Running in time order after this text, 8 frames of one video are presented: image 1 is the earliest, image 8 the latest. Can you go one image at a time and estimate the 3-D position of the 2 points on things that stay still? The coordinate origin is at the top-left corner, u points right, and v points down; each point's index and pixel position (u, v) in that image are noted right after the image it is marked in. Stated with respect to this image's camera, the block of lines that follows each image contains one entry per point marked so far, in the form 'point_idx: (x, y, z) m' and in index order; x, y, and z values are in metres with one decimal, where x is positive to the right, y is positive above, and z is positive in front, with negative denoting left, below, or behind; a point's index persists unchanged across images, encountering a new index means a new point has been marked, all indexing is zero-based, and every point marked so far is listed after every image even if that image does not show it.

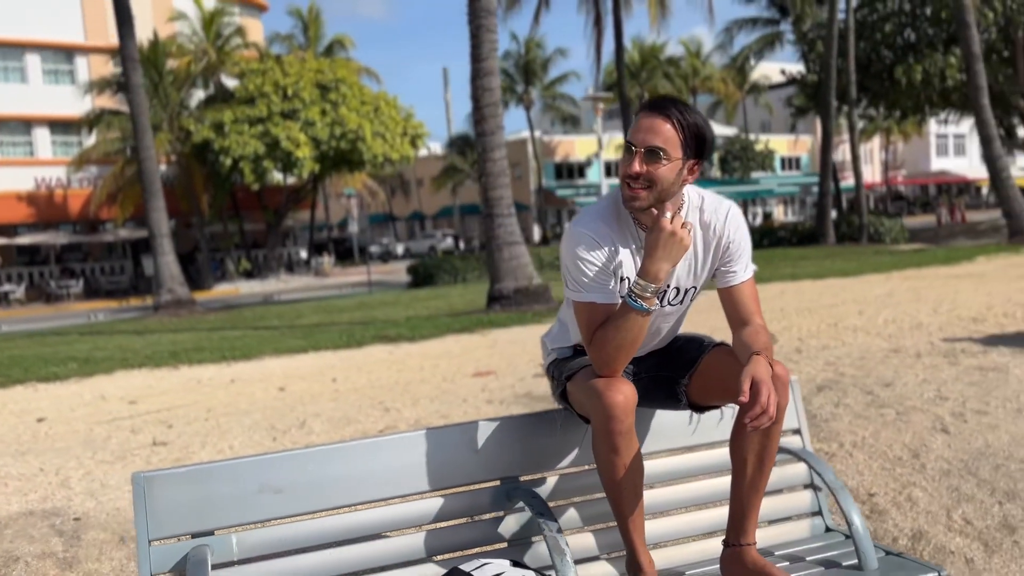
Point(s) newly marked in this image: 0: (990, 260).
0: (+8.9, +0.5, +16.1) m
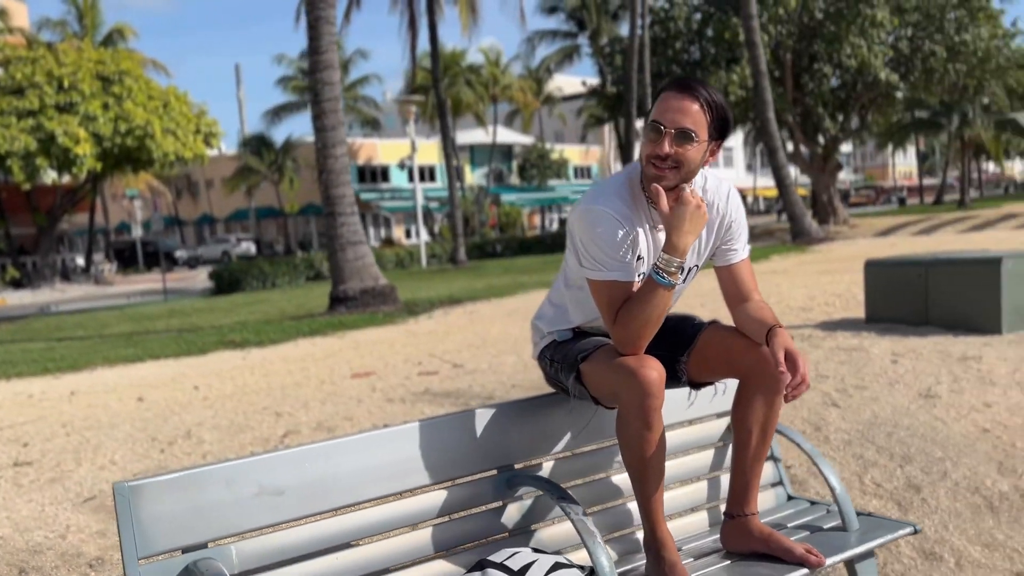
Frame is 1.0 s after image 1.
0: (+5.6, +0.6, +17.8) m
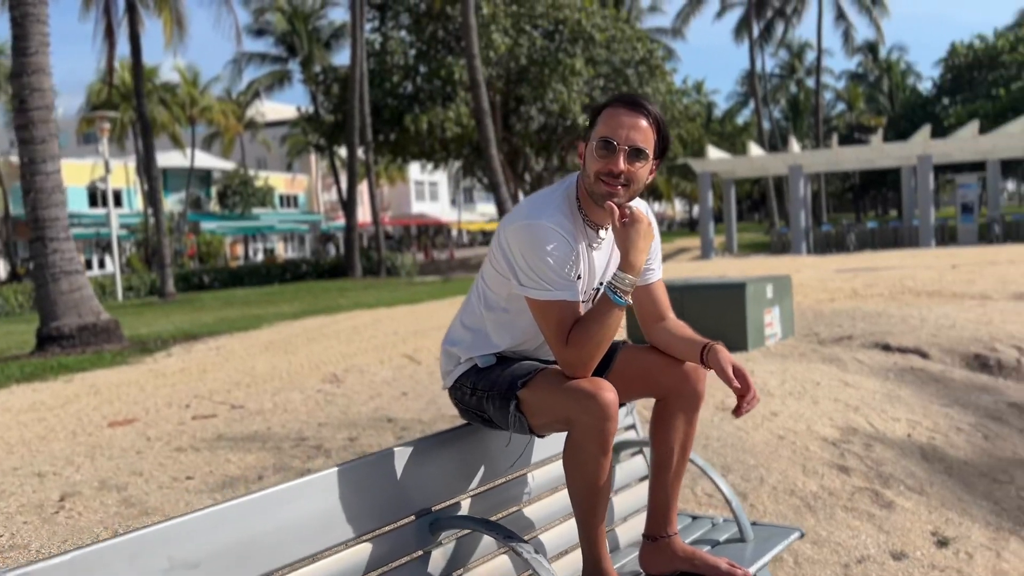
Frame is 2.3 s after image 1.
0: (0.0, 0.0, +18.6) m
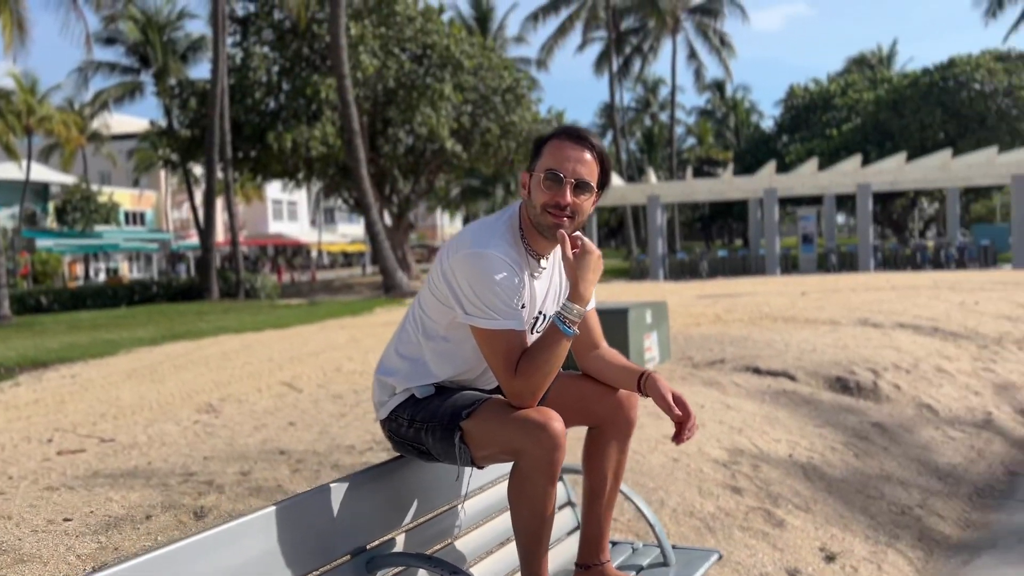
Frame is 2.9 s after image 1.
0: (-2.7, -0.5, +18.3) m
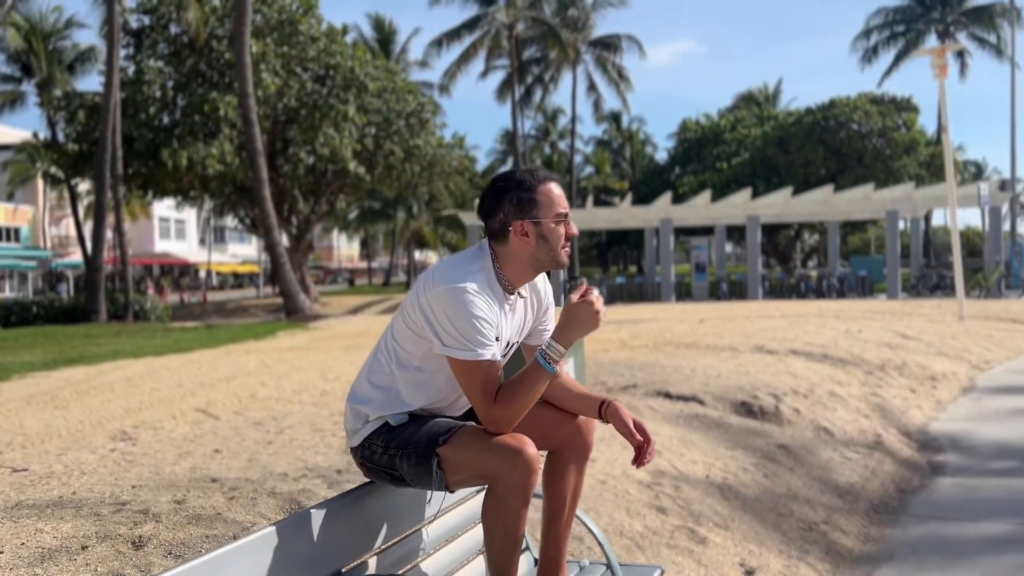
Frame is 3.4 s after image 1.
0: (-4.6, -1.0, +18.0) m
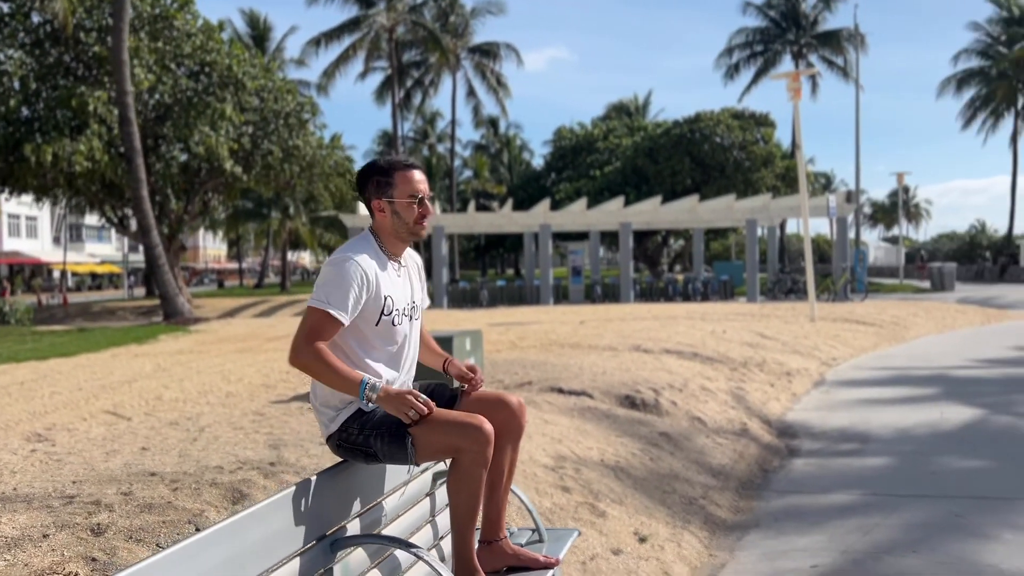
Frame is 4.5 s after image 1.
0: (-6.9, -1.1, +17.8) m
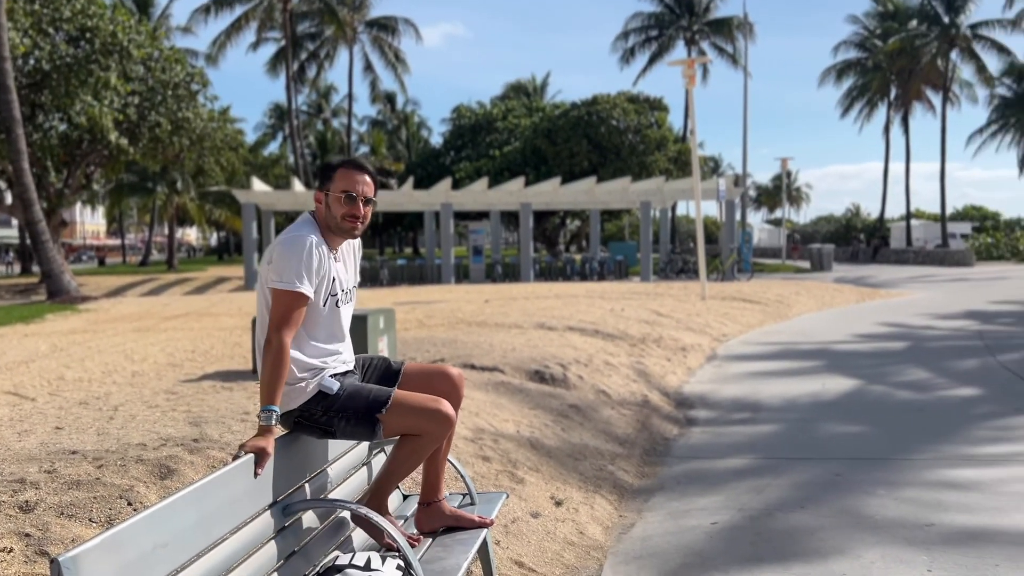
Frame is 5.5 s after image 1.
0: (-8.9, -0.6, +17.1) m
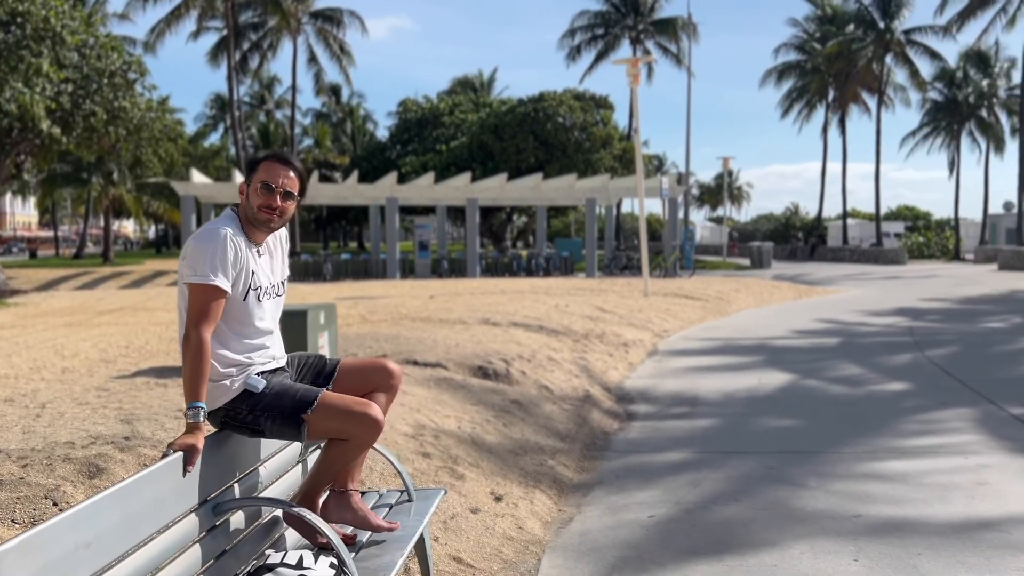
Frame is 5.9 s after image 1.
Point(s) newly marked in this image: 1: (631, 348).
0: (-10.0, -0.5, +16.5) m
1: (+1.9, -0.9, +13.6) m
